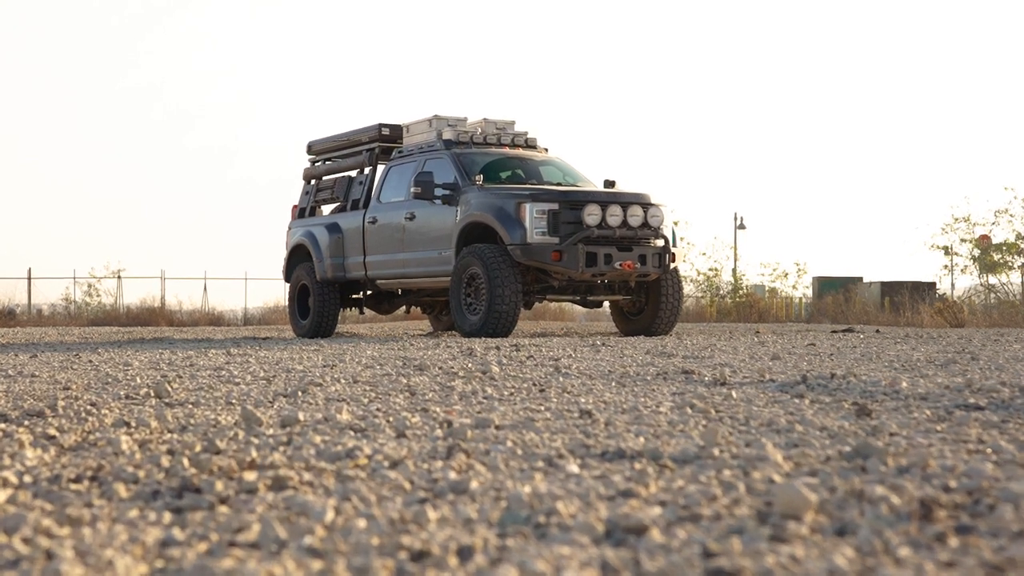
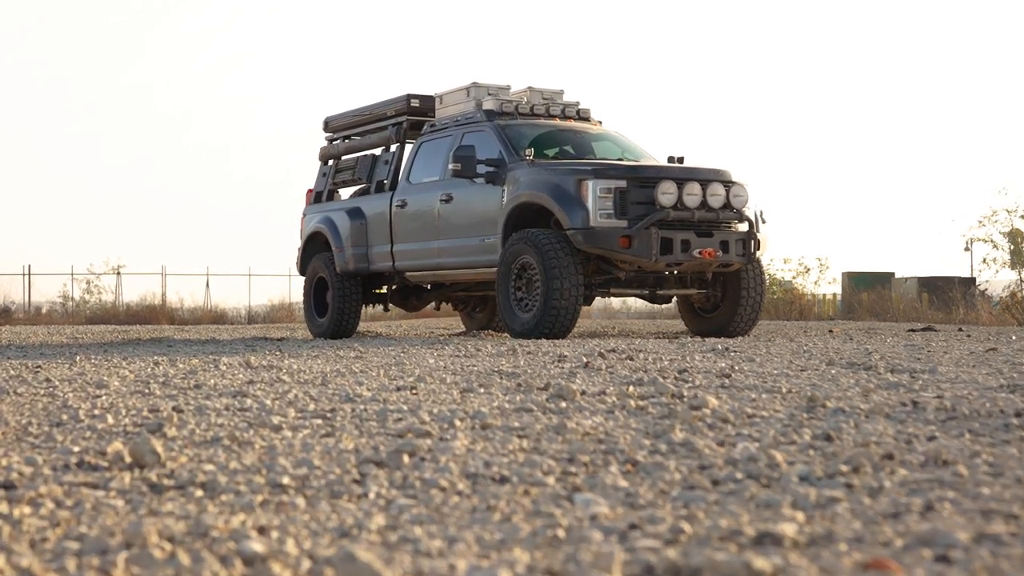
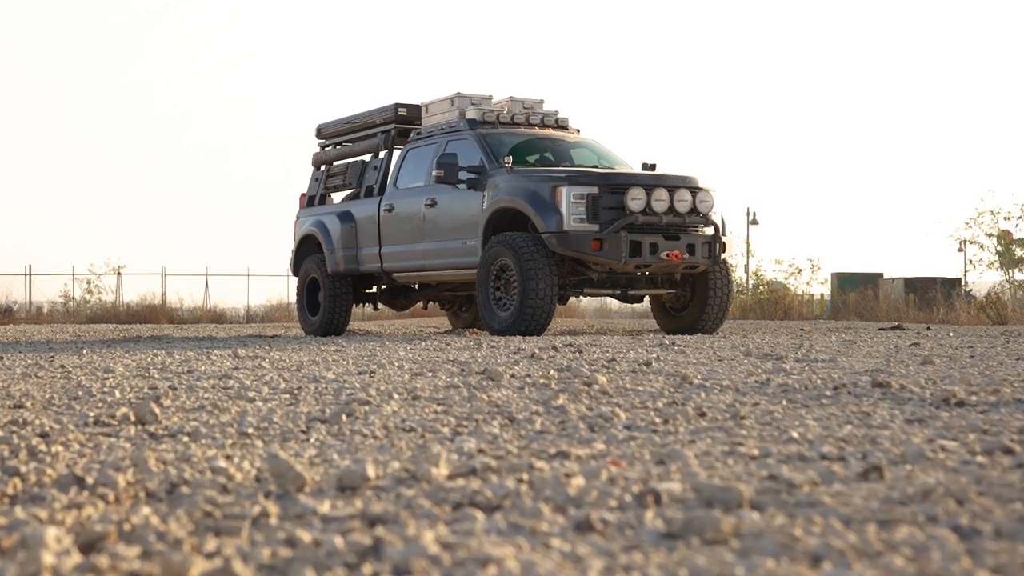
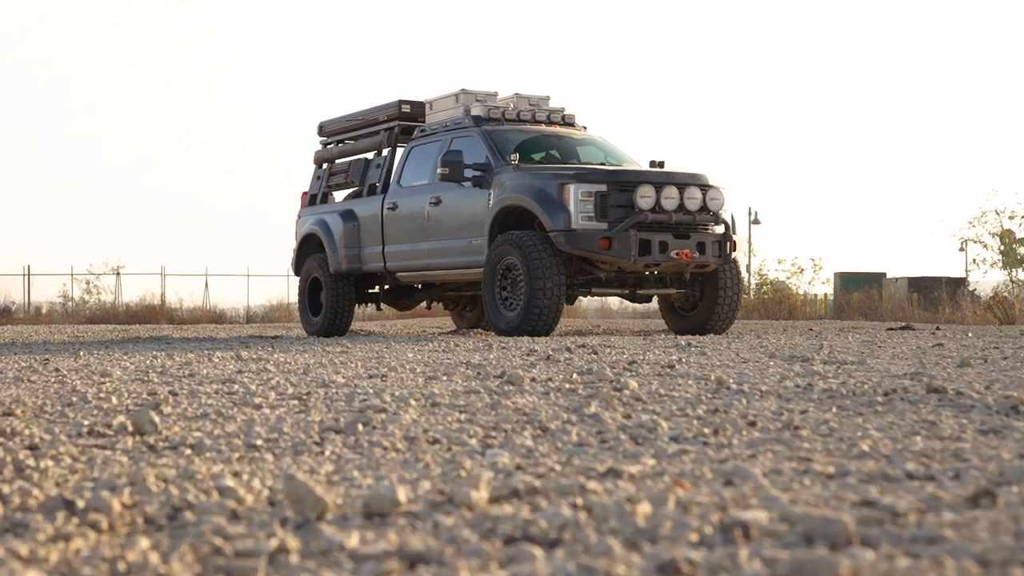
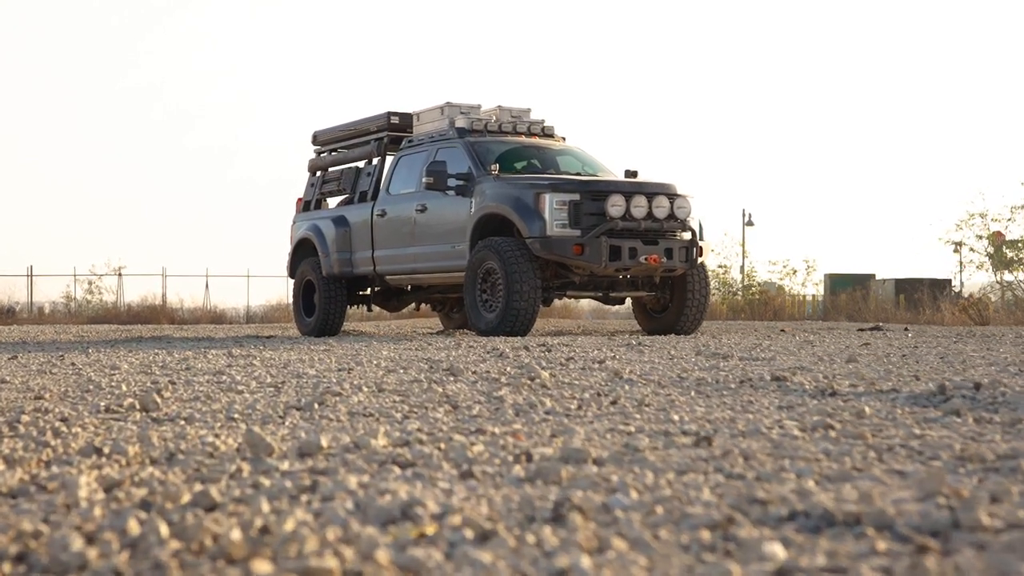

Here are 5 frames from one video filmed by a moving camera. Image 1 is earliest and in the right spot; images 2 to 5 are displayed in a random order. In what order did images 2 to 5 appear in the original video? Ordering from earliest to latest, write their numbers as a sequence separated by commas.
5, 3, 4, 2
